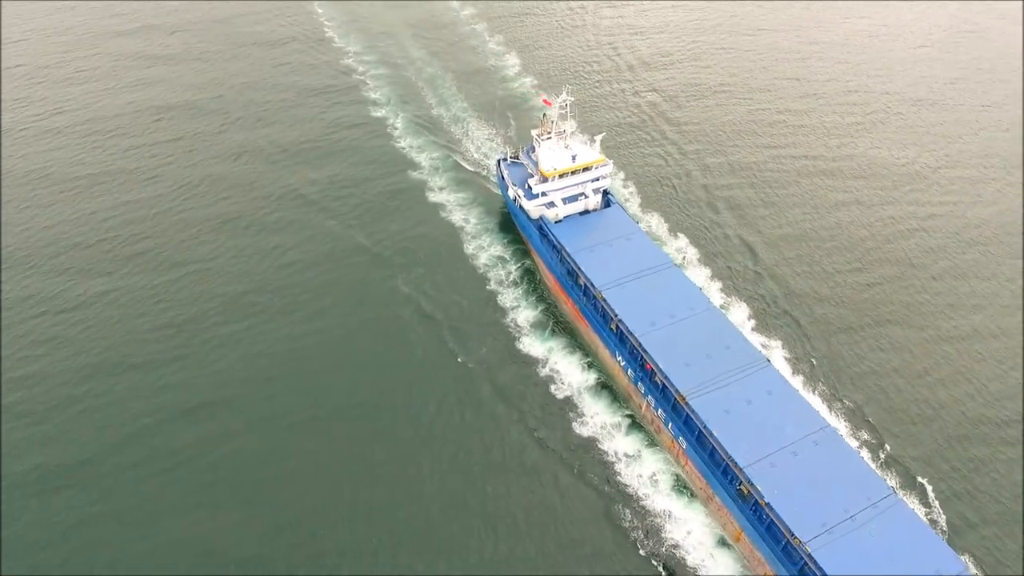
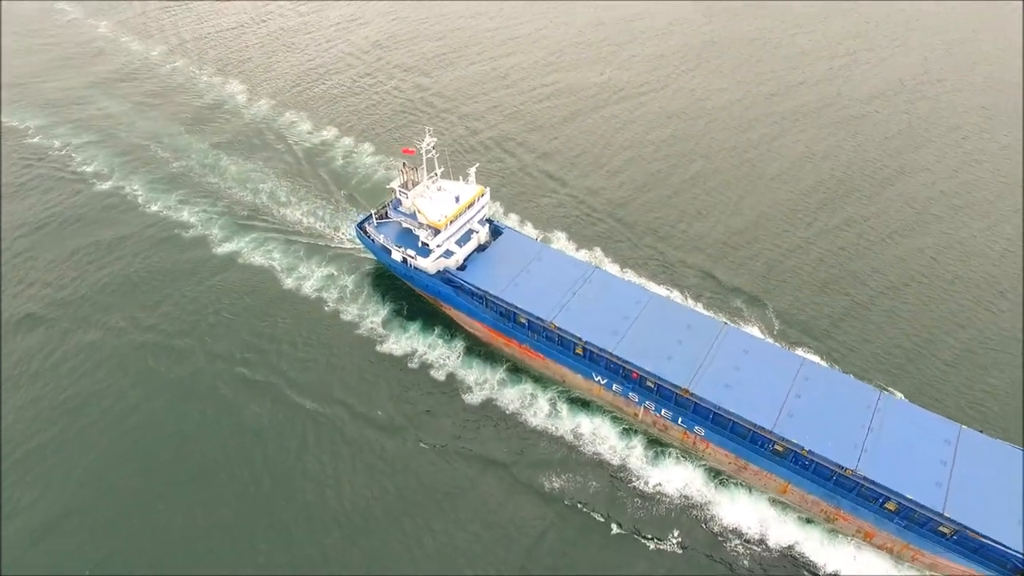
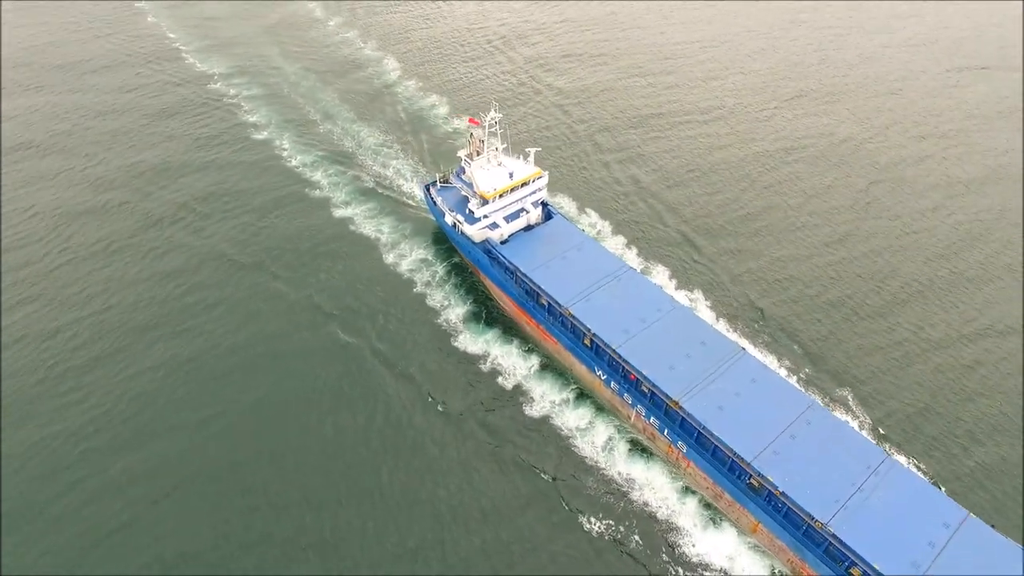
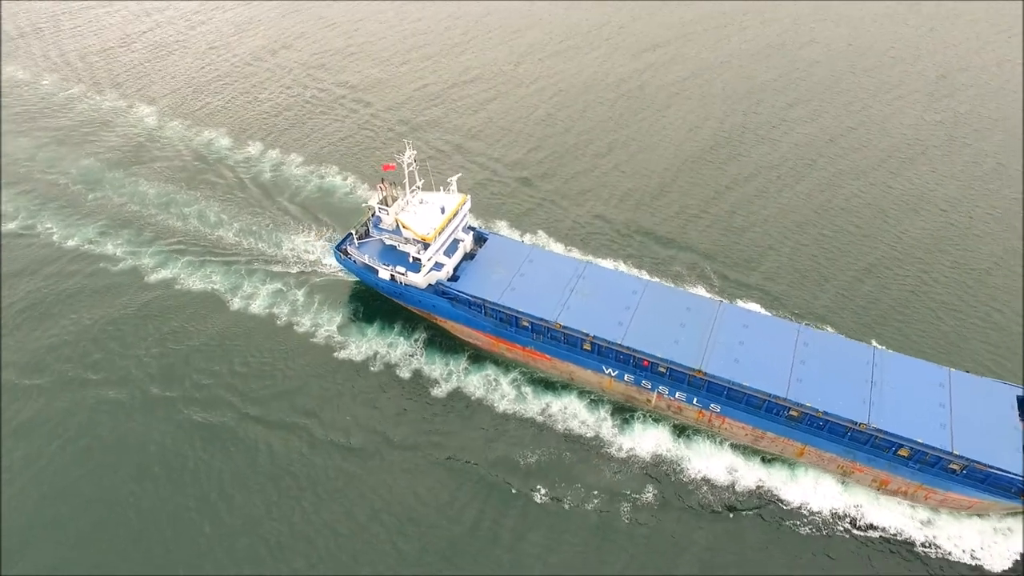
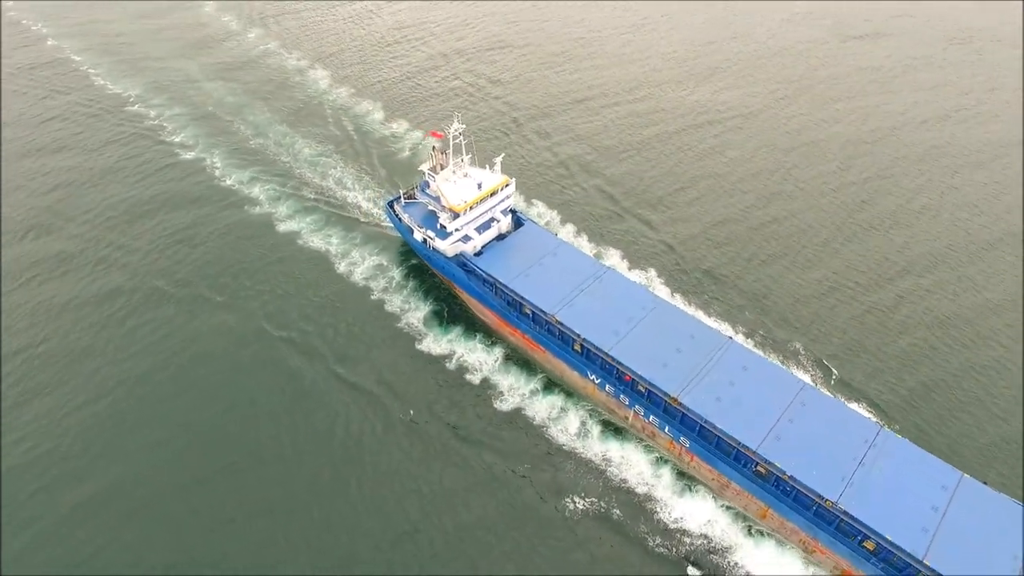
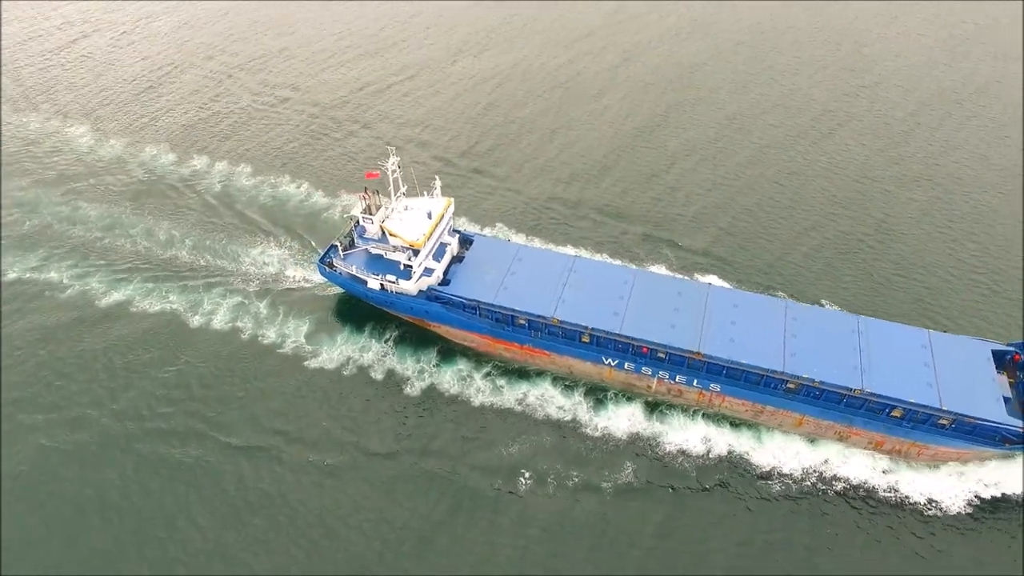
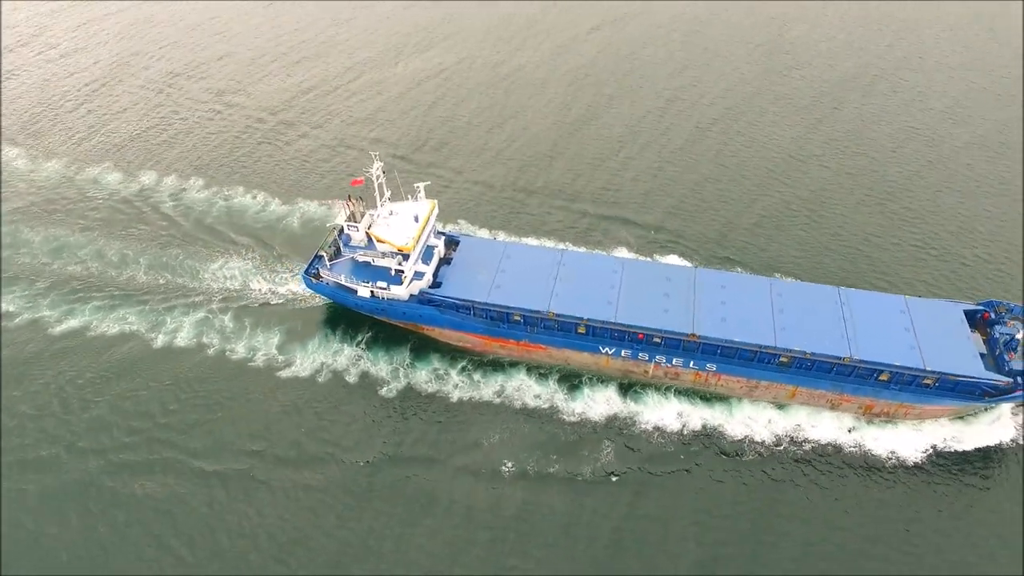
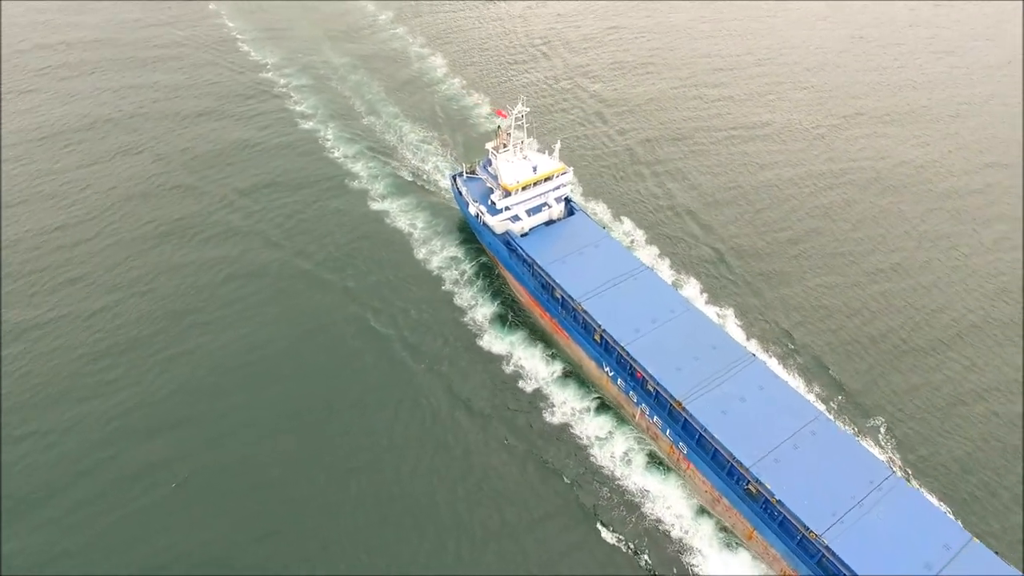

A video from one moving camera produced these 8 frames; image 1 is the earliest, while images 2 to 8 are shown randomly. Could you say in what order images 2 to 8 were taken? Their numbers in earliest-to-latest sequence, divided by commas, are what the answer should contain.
8, 3, 5, 2, 4, 6, 7
